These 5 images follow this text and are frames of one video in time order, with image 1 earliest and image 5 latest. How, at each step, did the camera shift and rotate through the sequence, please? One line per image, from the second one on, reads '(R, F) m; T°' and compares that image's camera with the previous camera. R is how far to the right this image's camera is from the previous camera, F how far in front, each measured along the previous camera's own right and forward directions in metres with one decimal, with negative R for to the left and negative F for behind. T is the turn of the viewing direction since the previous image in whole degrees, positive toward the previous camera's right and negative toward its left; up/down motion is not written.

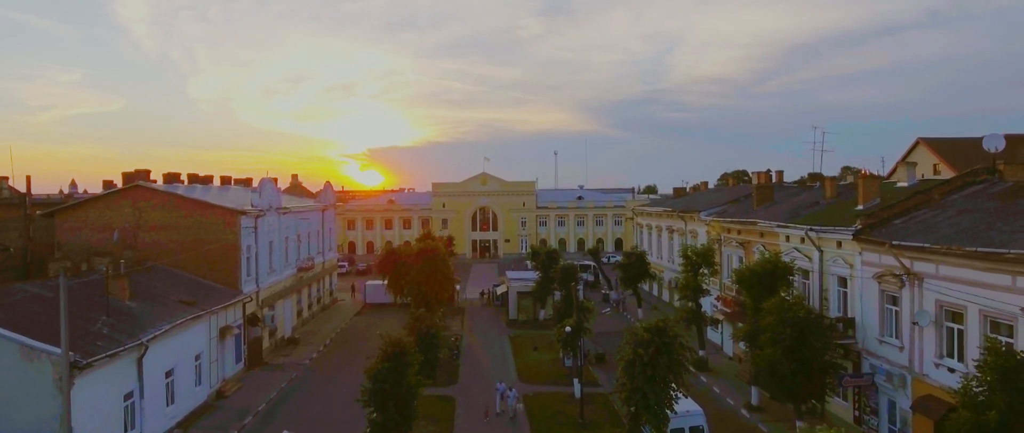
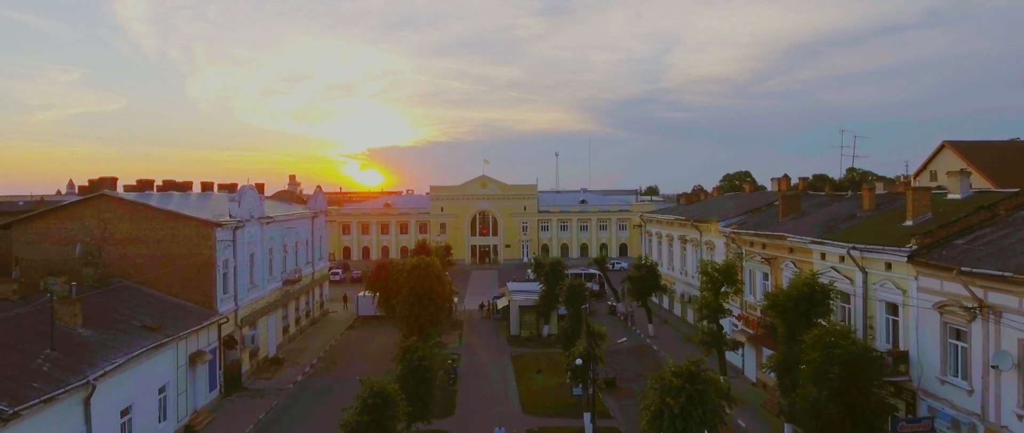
(-0.1, +2.5) m; 0°
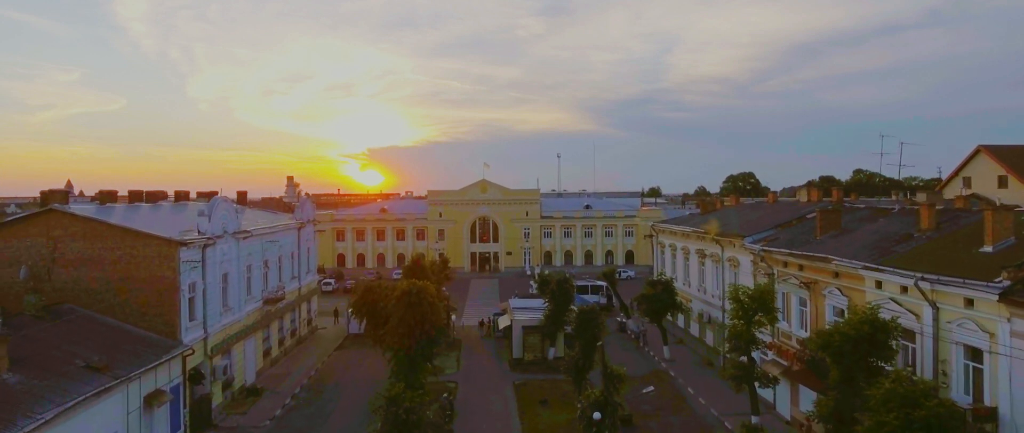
(-0.1, +2.9) m; 0°
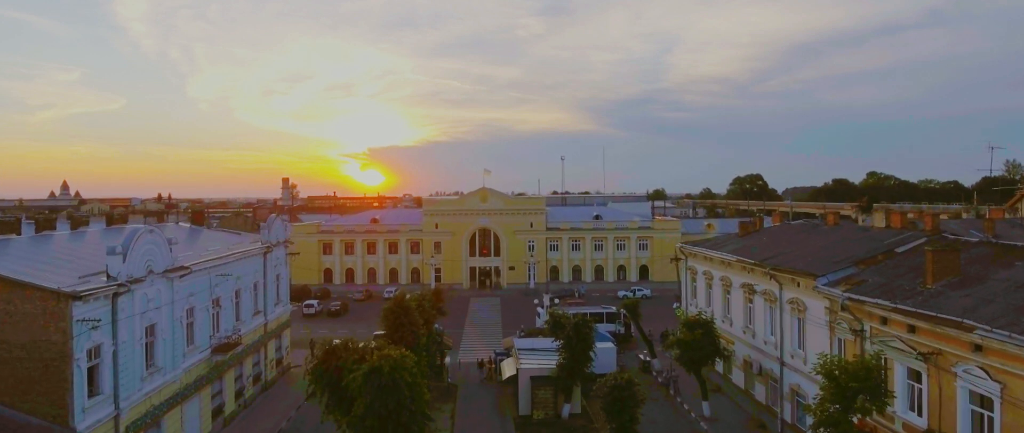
(-0.3, +5.7) m; 0°
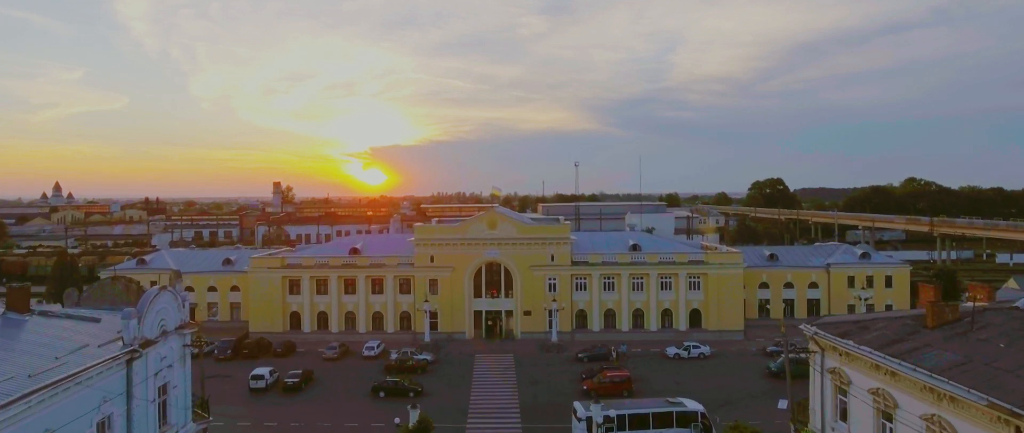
(-1.0, +12.9) m; 0°
